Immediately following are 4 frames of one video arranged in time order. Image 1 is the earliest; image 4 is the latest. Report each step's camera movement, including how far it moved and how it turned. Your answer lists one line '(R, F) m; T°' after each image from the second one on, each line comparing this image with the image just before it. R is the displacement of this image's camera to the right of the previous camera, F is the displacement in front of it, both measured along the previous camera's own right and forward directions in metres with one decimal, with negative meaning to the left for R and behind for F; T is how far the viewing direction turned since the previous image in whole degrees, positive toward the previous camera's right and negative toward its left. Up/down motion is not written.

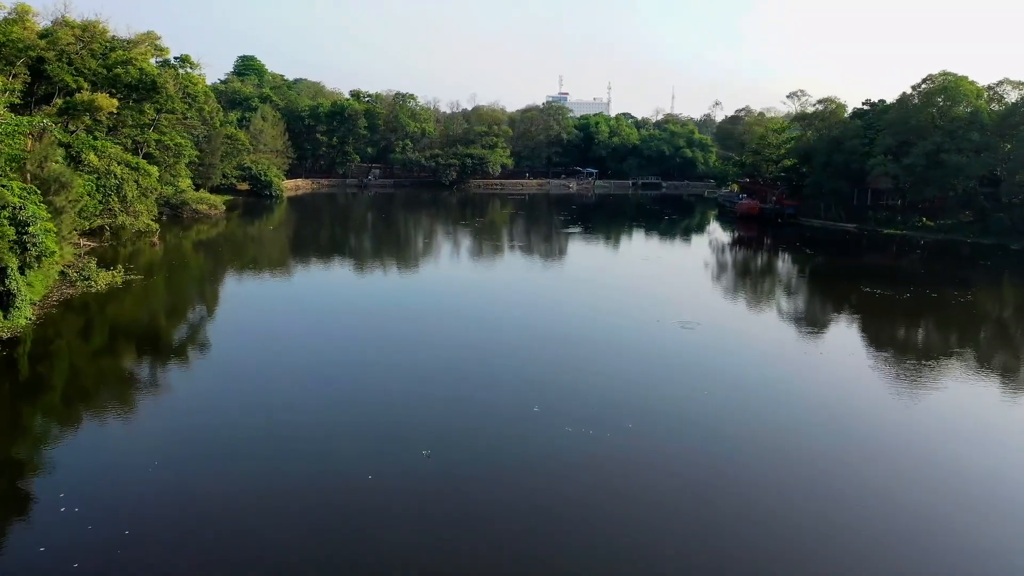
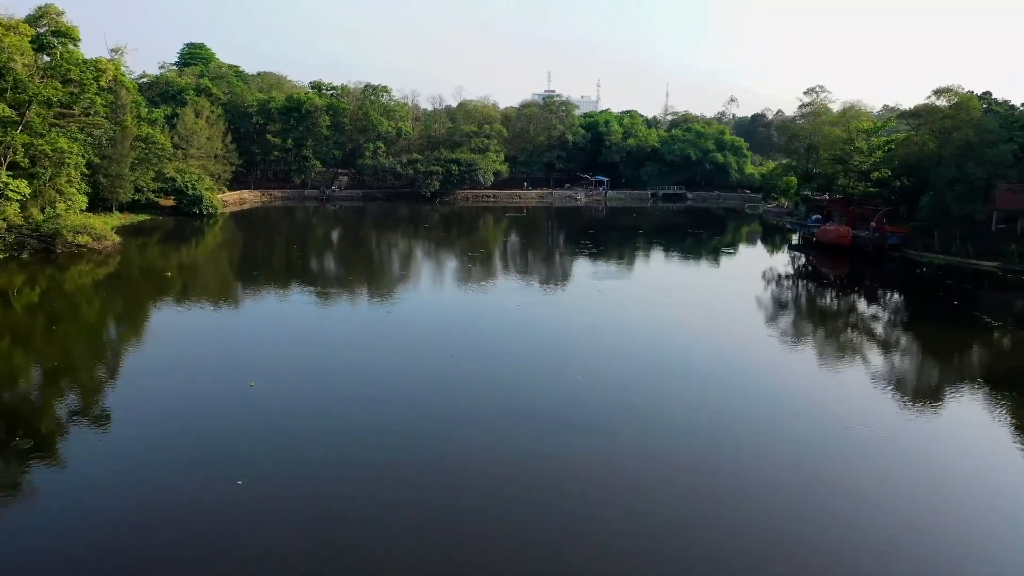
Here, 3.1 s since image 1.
(-0.3, +5.6) m; +1°
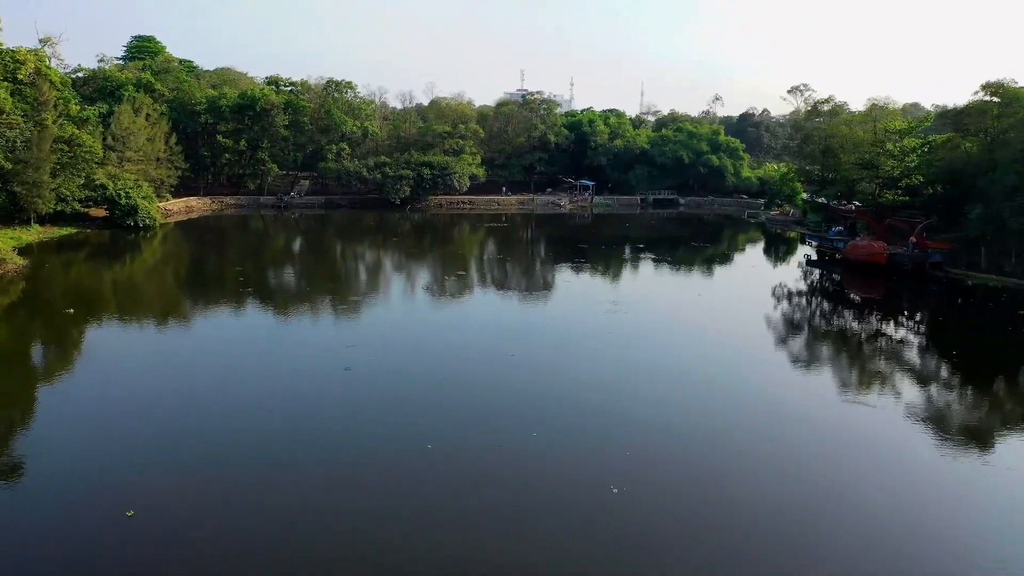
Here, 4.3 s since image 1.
(-0.2, +2.3) m; +2°
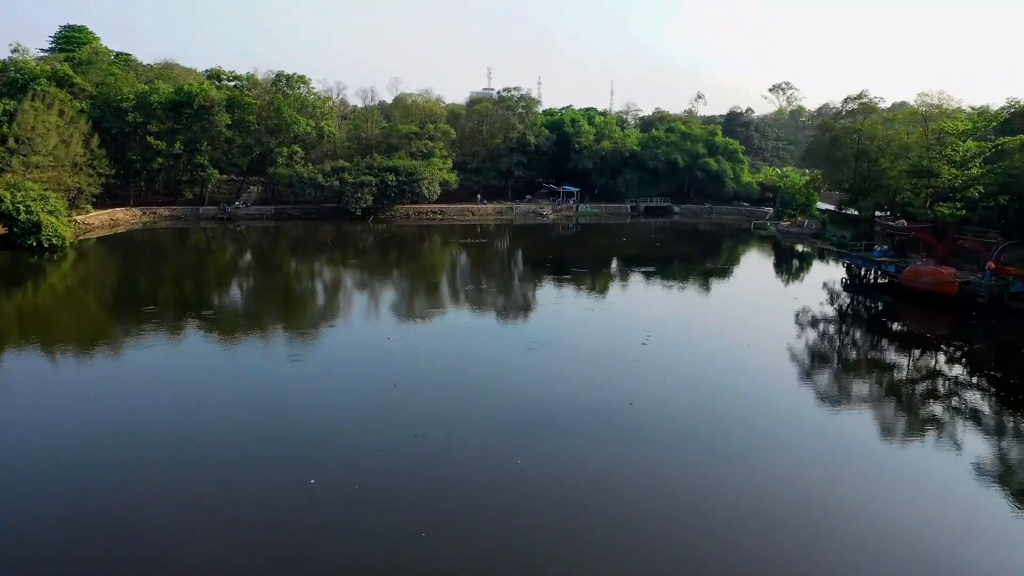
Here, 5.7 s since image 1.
(-0.3, +2.7) m; +3°
